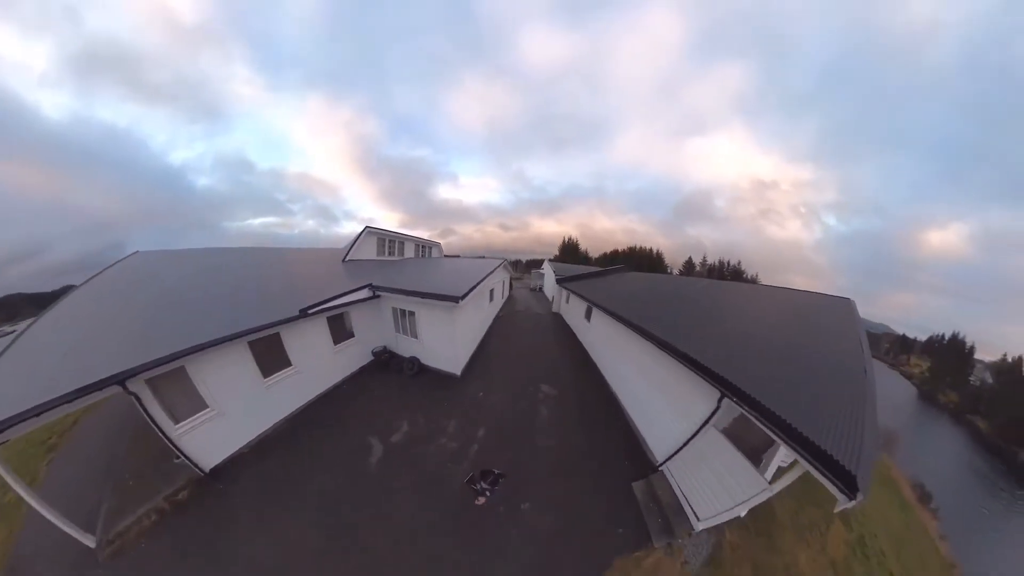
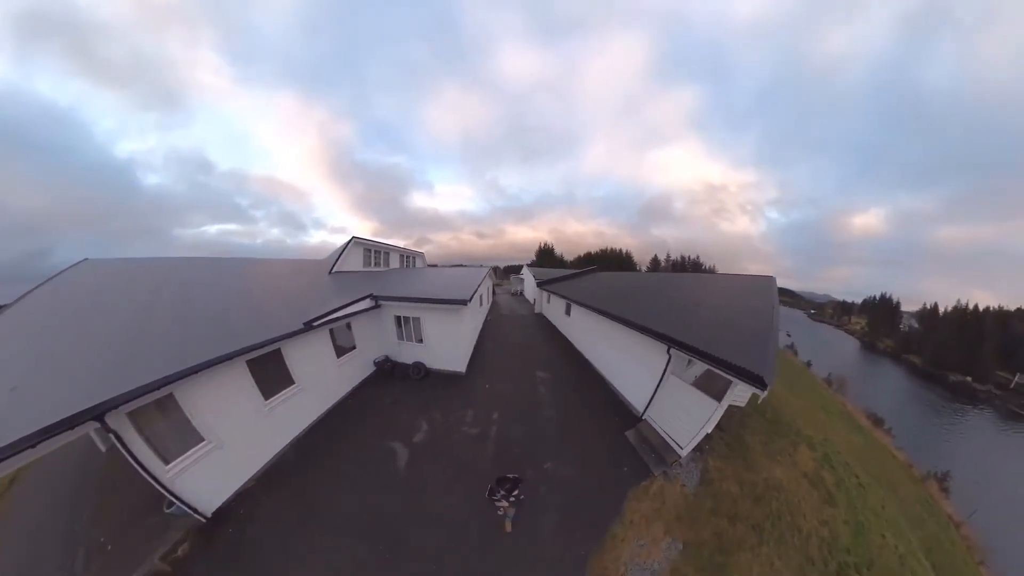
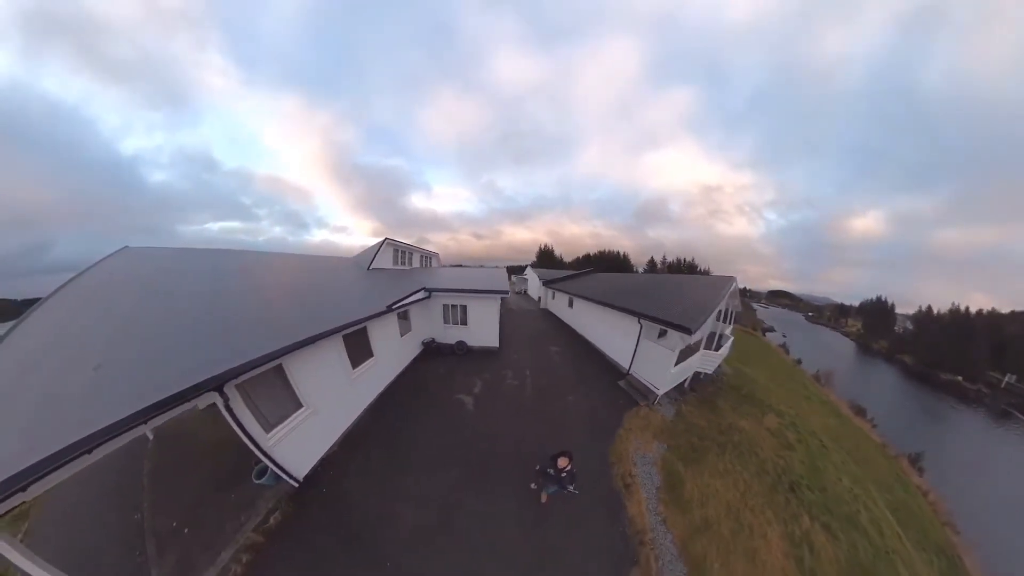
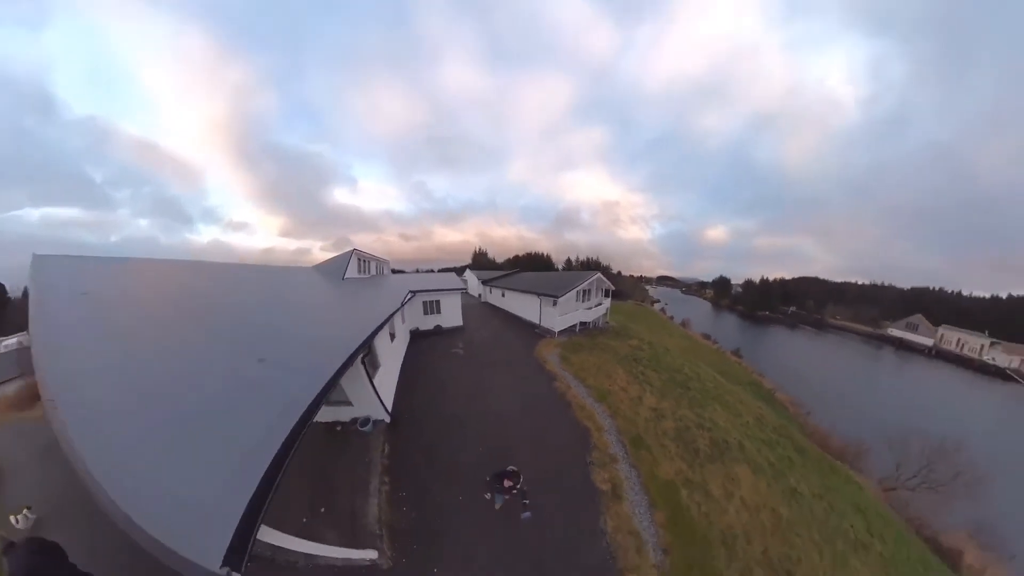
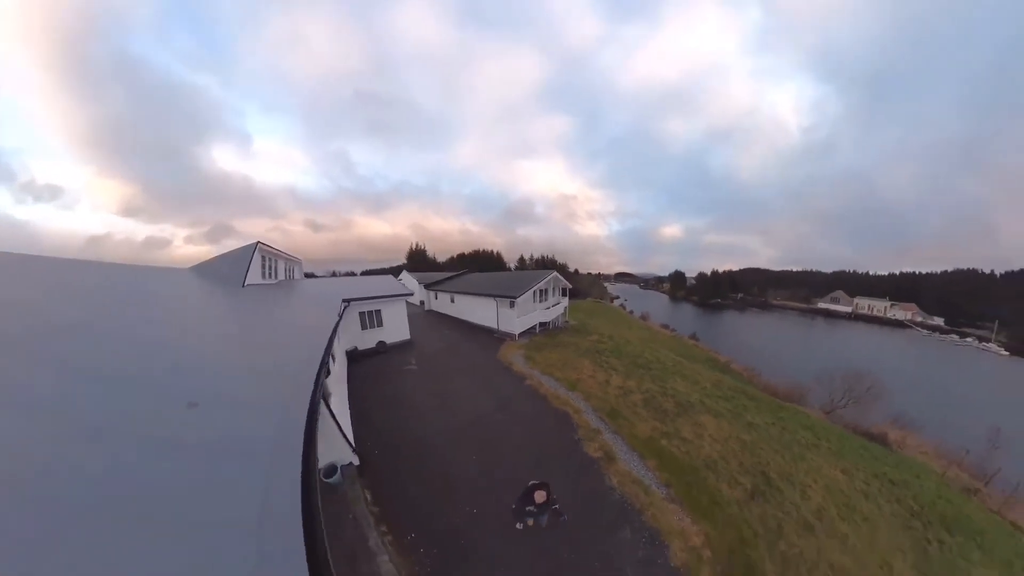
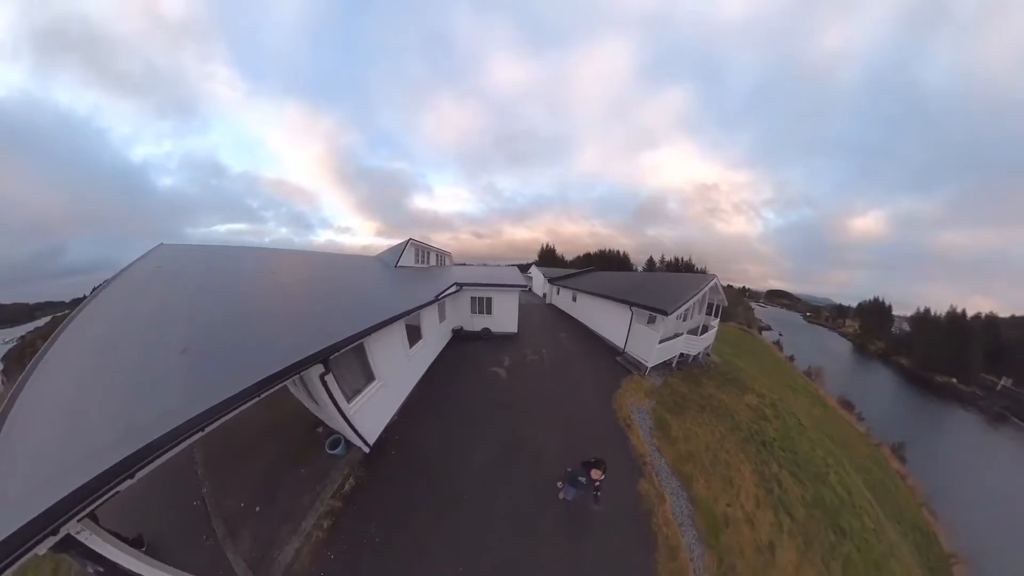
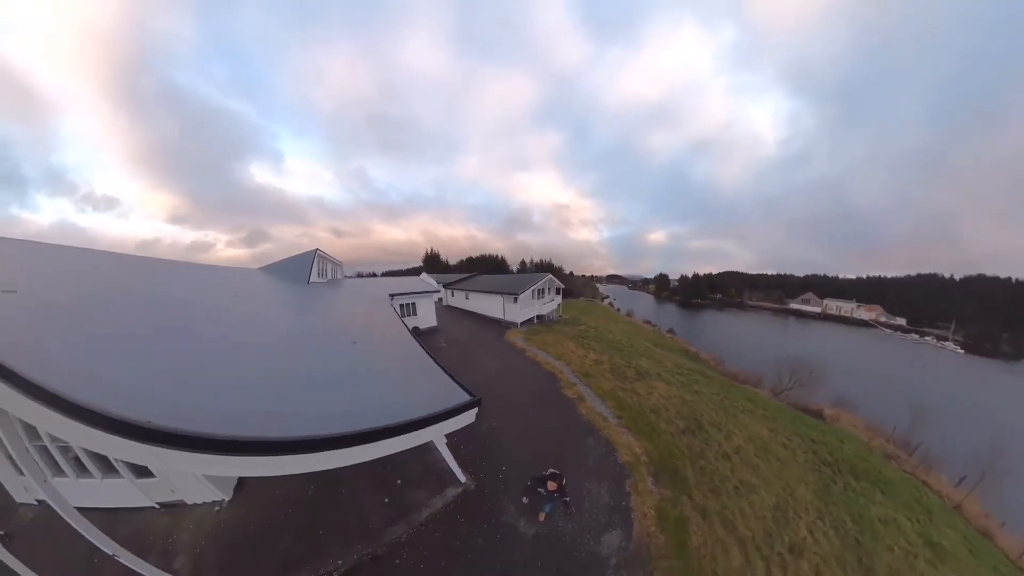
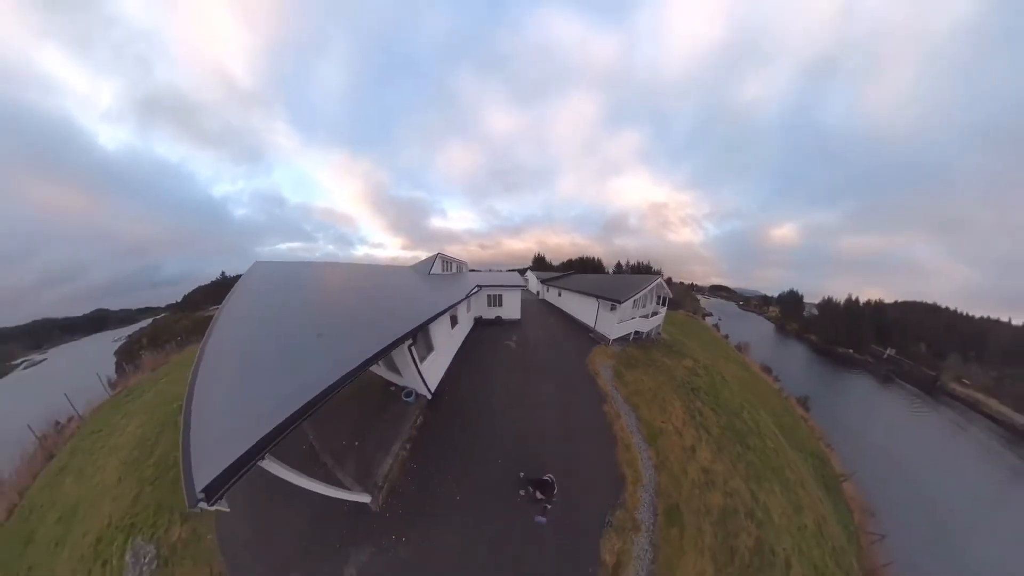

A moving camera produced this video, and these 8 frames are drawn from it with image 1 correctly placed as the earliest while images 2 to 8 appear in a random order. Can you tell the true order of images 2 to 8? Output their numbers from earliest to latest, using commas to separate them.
2, 3, 6, 8, 4, 5, 7
